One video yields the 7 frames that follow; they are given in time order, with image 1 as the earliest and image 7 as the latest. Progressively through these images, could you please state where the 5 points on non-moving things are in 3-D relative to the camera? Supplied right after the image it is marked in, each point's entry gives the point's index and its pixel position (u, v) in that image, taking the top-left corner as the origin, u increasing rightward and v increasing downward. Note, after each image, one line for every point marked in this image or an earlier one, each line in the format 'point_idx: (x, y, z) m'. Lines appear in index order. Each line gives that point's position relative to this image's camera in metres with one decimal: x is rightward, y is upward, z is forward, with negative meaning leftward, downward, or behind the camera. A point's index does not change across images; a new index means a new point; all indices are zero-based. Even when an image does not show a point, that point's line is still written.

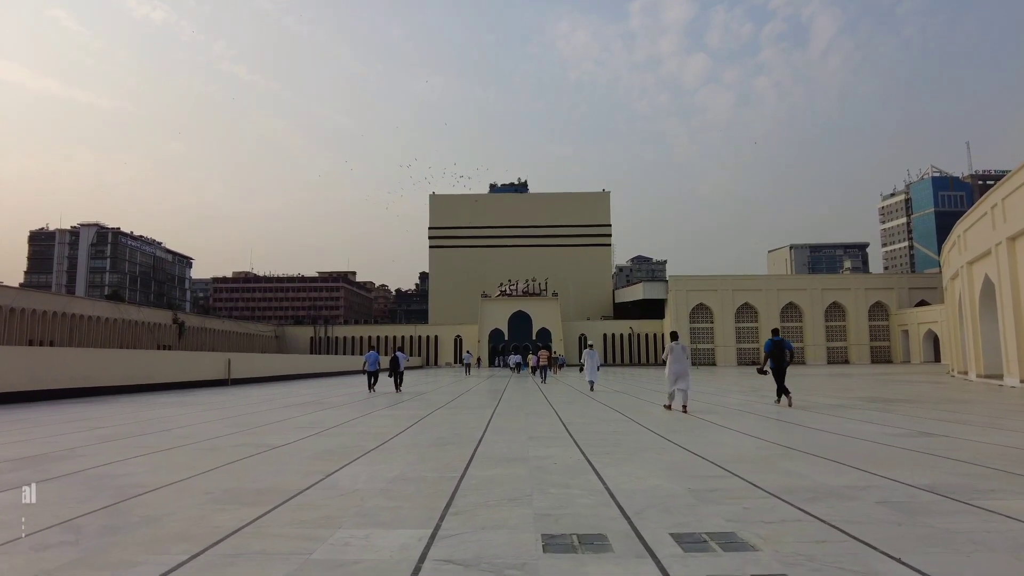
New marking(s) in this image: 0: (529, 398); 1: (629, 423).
0: (+0.3, -2.2, +12.2) m
1: (+1.5, -1.7, +7.8) m
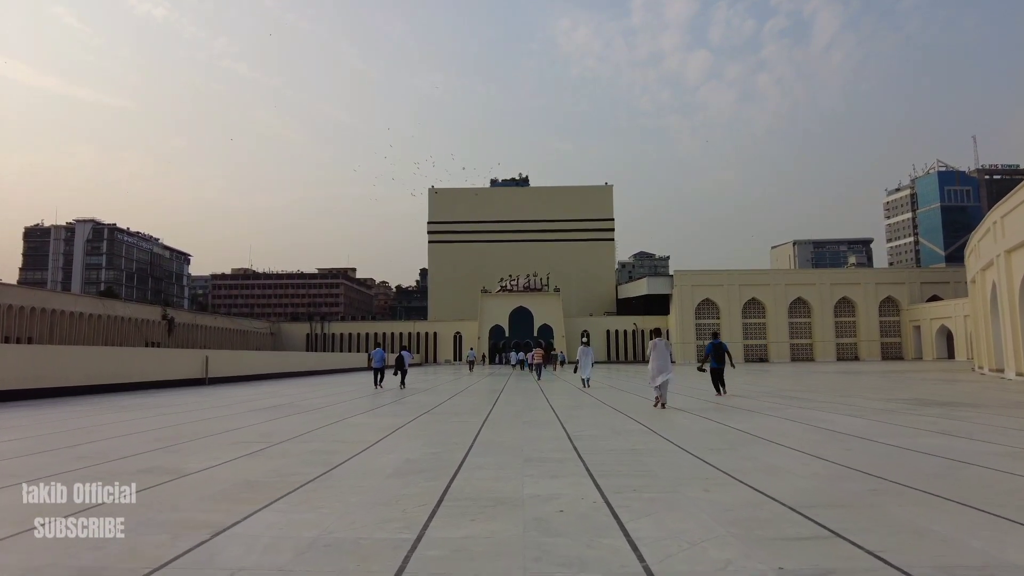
0: (+0.2, -1.9, +10.6) m
1: (+1.4, -1.5, +6.2) m
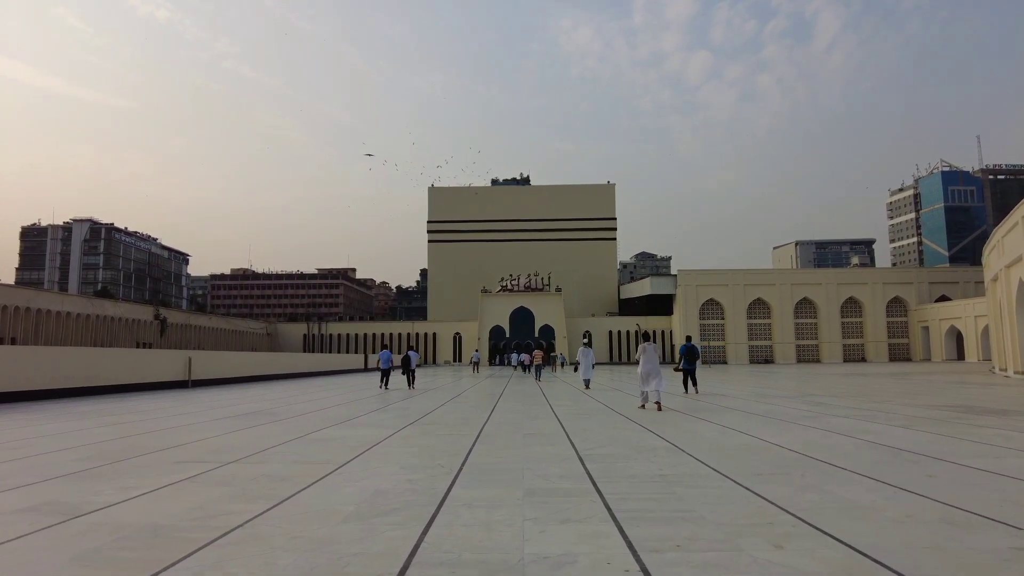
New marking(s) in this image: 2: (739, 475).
0: (+0.2, -1.9, +9.5) m
1: (+1.4, -1.4, +5.1) m
2: (+1.6, -1.3, +4.5) m
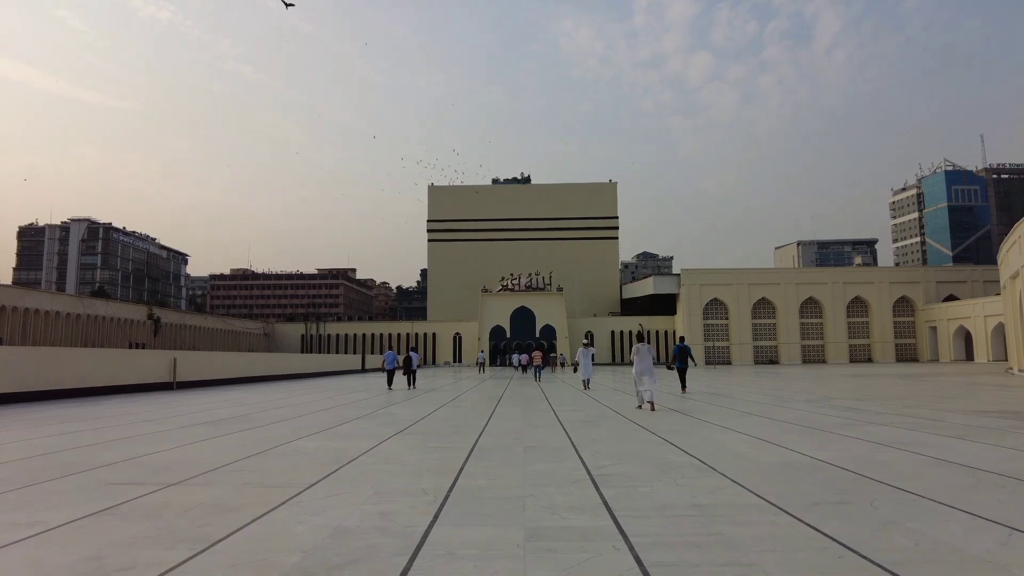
0: (+0.2, -1.8, +8.6) m
1: (+1.4, -1.3, +4.2) m
2: (+1.6, -1.3, +3.6) m
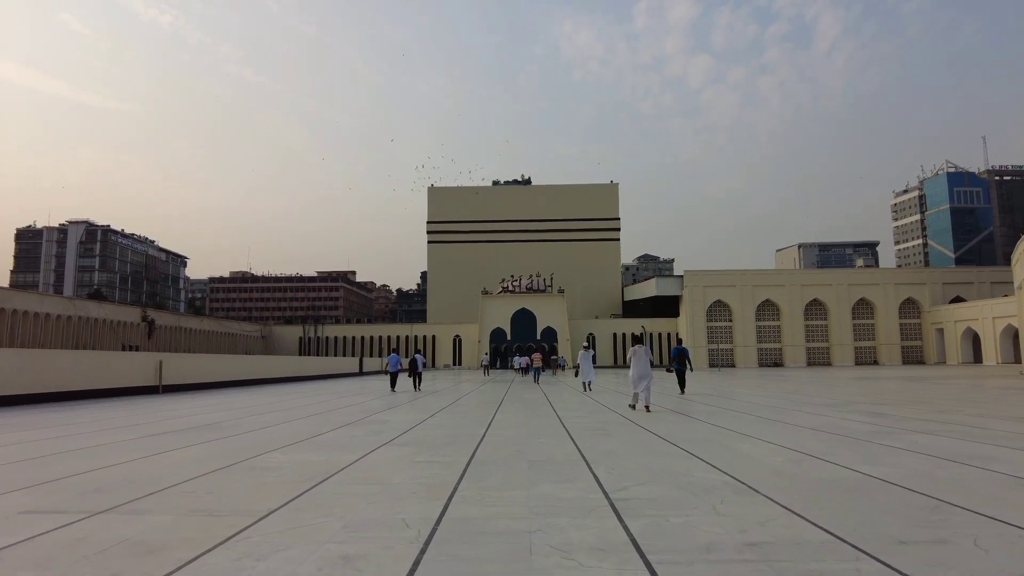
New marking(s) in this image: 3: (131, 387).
0: (+0.2, -1.7, +7.9) m
1: (+1.4, -1.2, +3.4) m
2: (+1.6, -1.2, +2.8) m
3: (-10.6, -2.7, +17.4) m
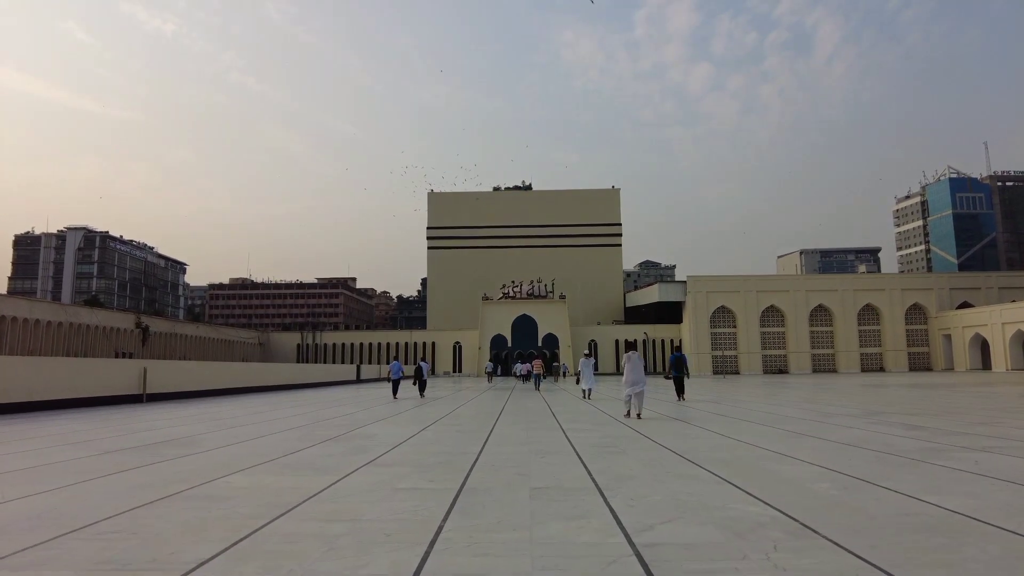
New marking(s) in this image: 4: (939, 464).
0: (+0.2, -1.7, +7.1) m
1: (+1.4, -1.2, +2.6) m
2: (+1.6, -1.1, +2.0) m
3: (-10.6, -2.8, +16.7) m
4: (+3.6, -1.5, +5.2) m
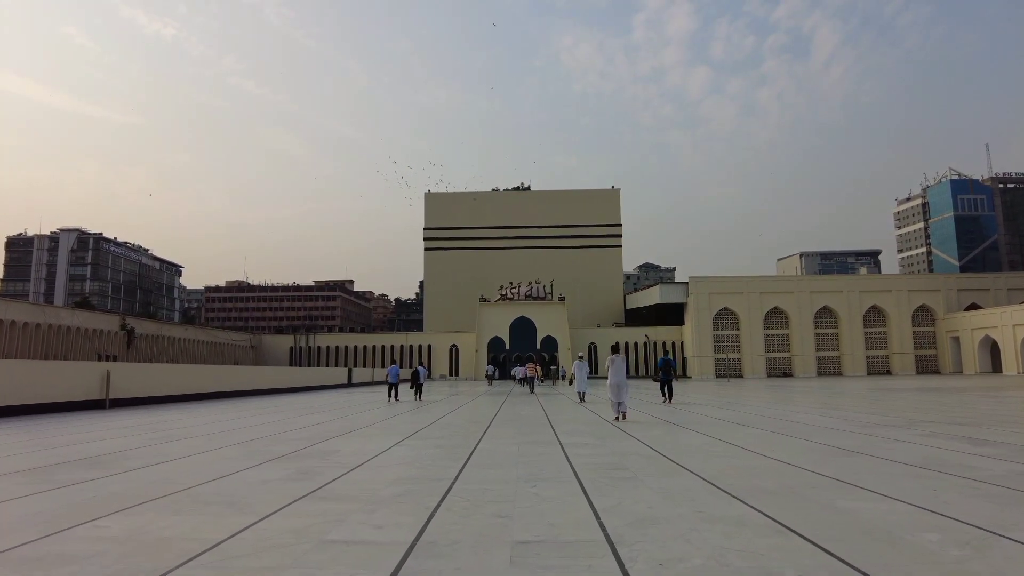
0: (+0.1, -1.6, +5.8) m
1: (+1.3, -1.0, +1.3) m
2: (+1.5, -0.9, +0.7) m
3: (-10.8, -2.8, +15.3) m
4: (+3.4, -1.3, +3.9) m
